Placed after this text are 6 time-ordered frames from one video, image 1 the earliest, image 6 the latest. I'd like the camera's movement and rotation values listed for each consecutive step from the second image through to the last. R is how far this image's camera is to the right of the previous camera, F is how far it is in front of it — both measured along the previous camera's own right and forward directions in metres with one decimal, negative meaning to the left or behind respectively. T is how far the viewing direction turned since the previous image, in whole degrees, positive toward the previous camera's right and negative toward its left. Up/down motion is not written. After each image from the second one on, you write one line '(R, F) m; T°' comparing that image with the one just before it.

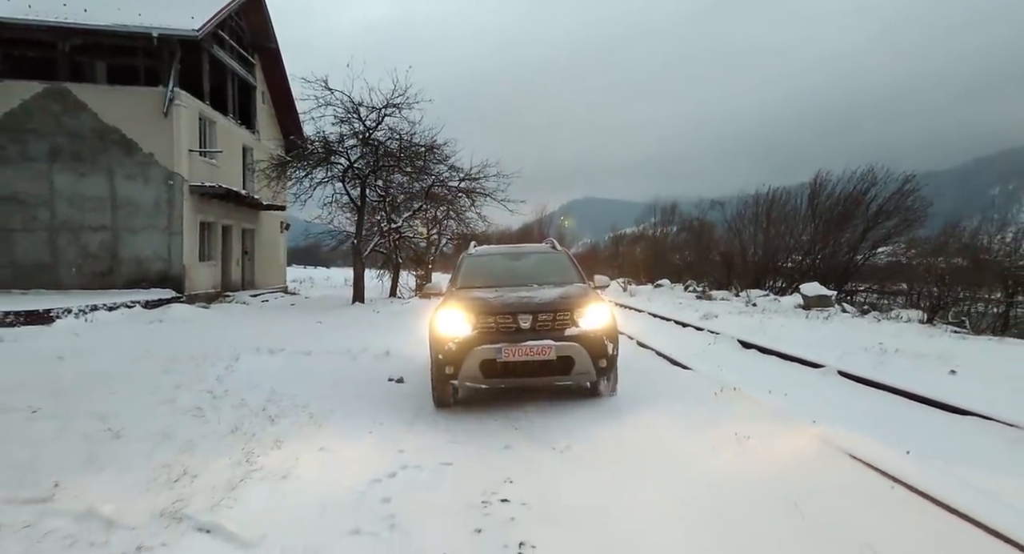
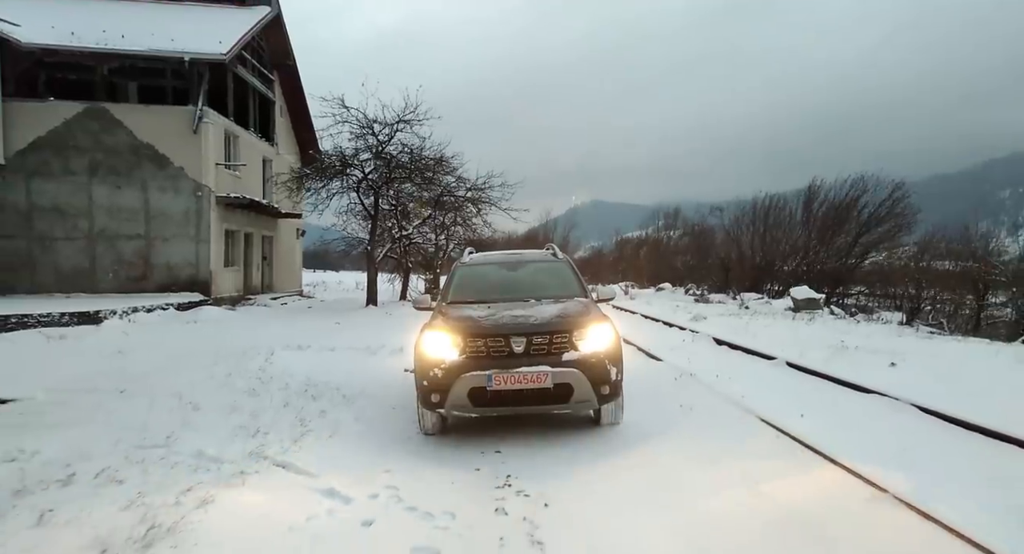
(+0.1, -1.1) m; -1°
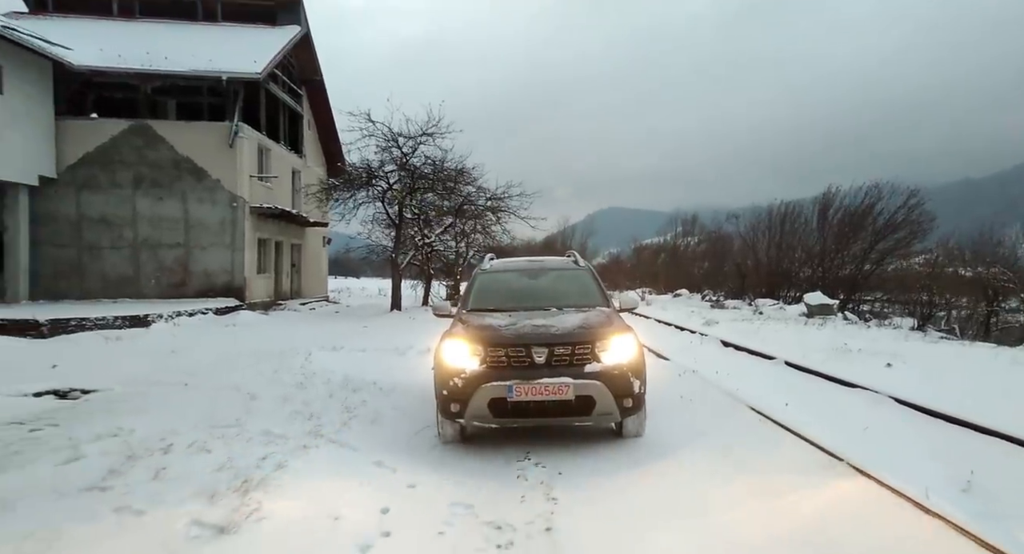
(0.0, -0.7) m; -2°
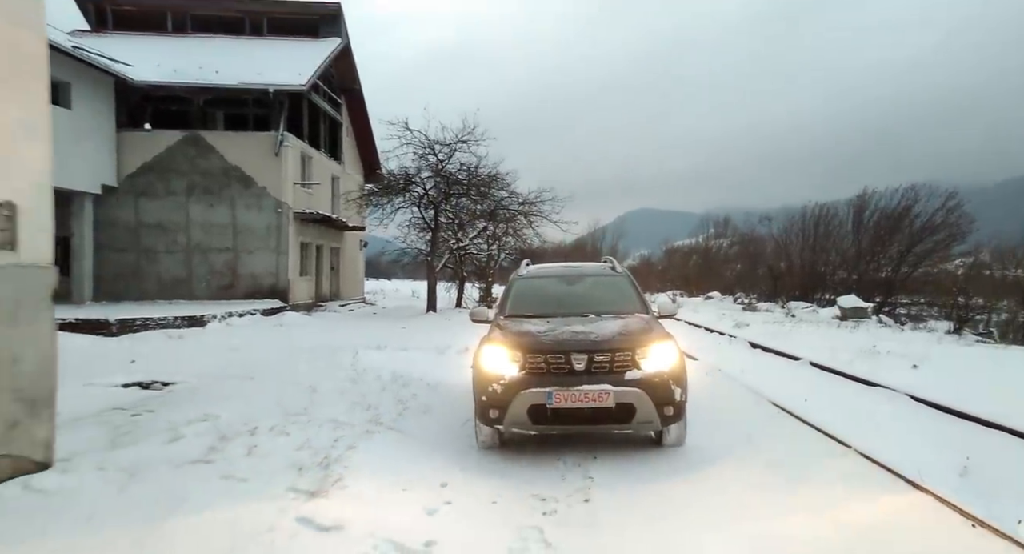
(-0.1, -0.5) m; -3°
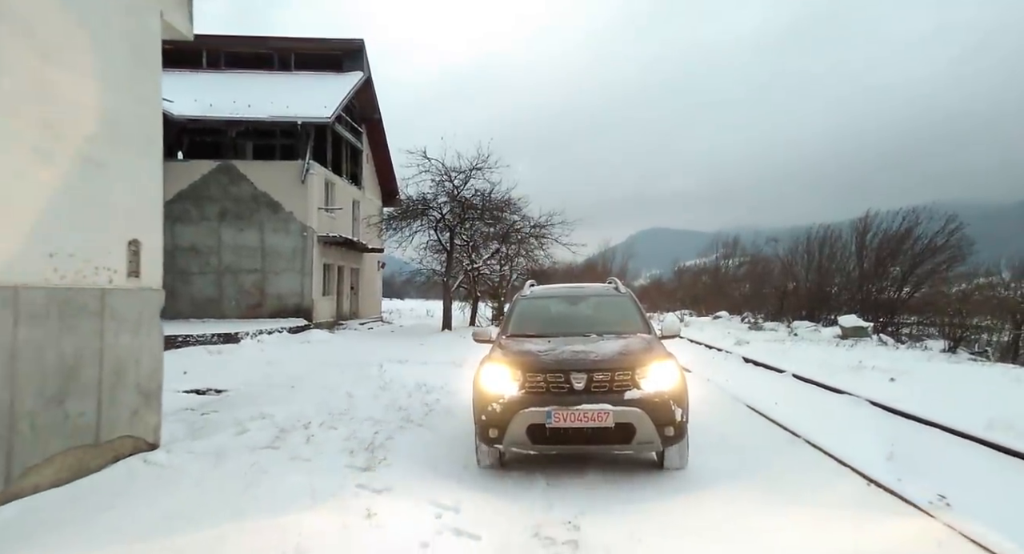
(0.0, -0.9) m; -1°
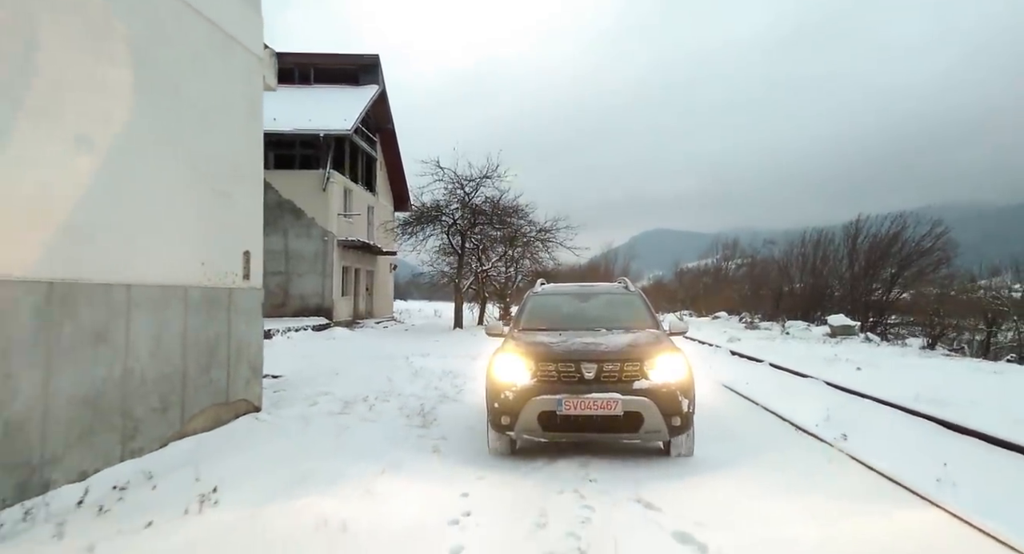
(-0.2, -1.3) m; 0°
